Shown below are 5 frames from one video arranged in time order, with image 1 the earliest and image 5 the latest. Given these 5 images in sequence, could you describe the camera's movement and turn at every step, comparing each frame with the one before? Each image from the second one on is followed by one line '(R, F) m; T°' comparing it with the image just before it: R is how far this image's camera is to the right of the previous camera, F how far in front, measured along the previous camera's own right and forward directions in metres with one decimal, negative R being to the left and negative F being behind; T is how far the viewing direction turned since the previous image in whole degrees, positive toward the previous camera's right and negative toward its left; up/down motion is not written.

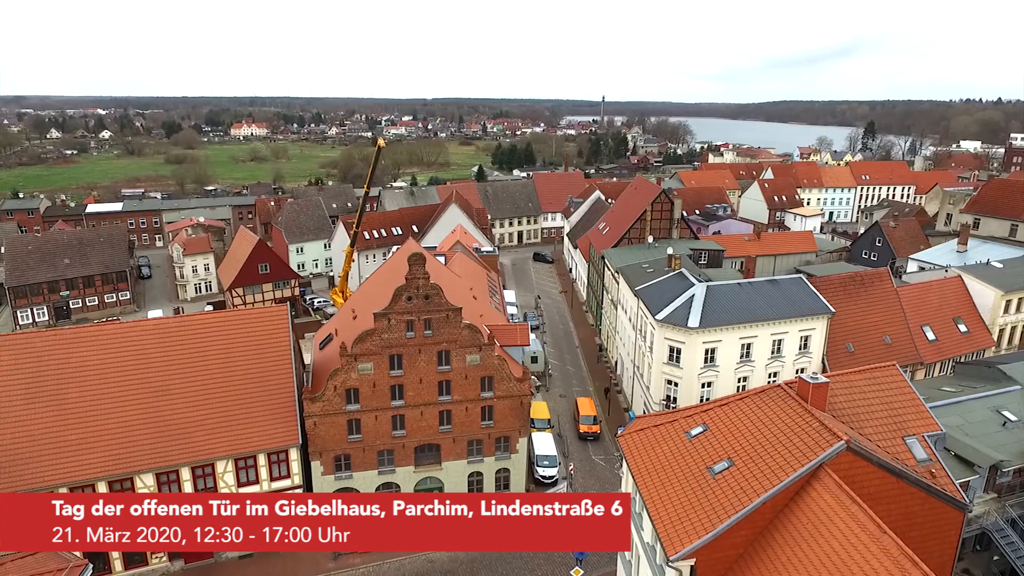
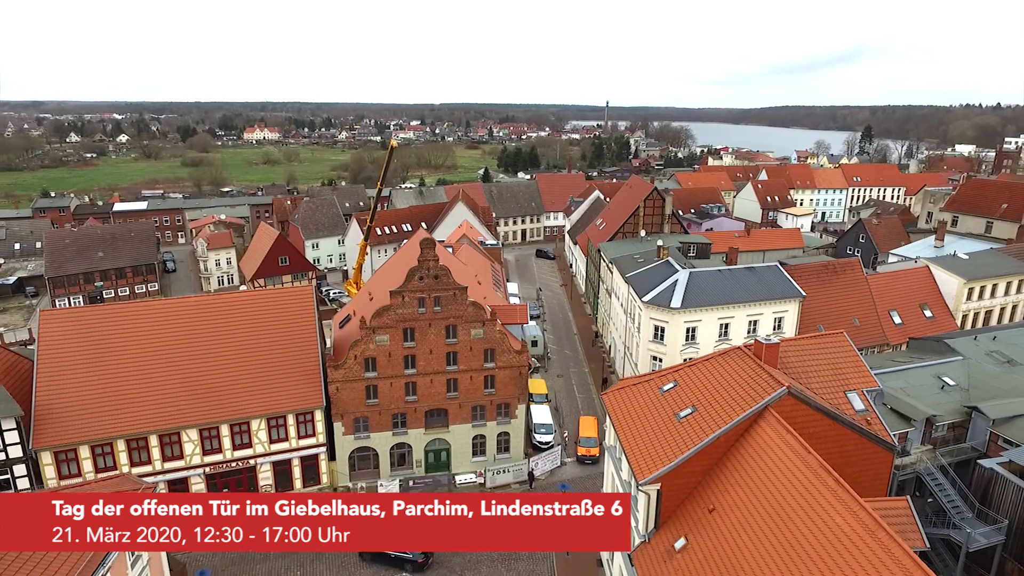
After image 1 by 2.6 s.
(+0.2, -3.4) m; 0°
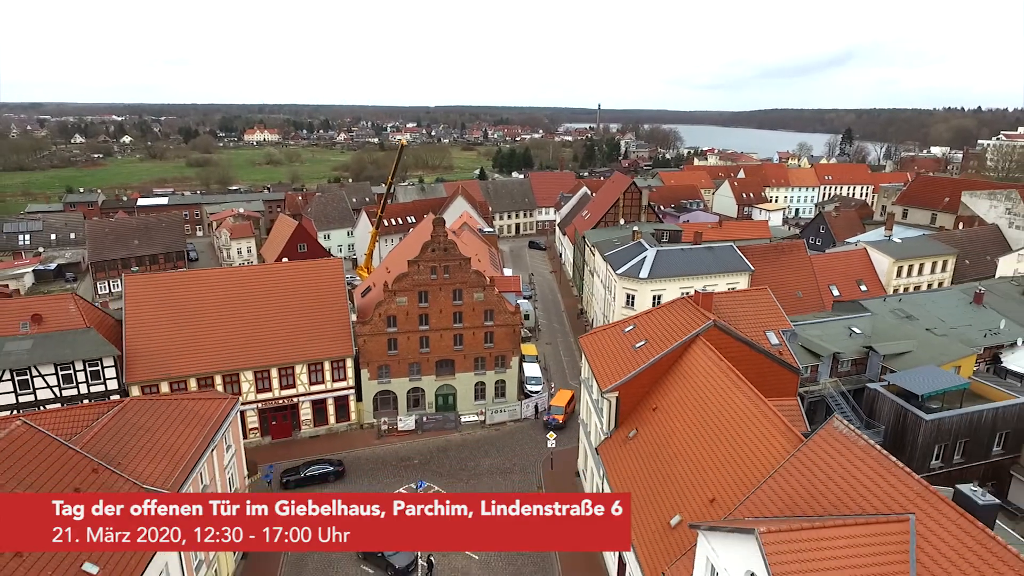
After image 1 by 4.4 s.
(0.0, -6.4) m; 0°
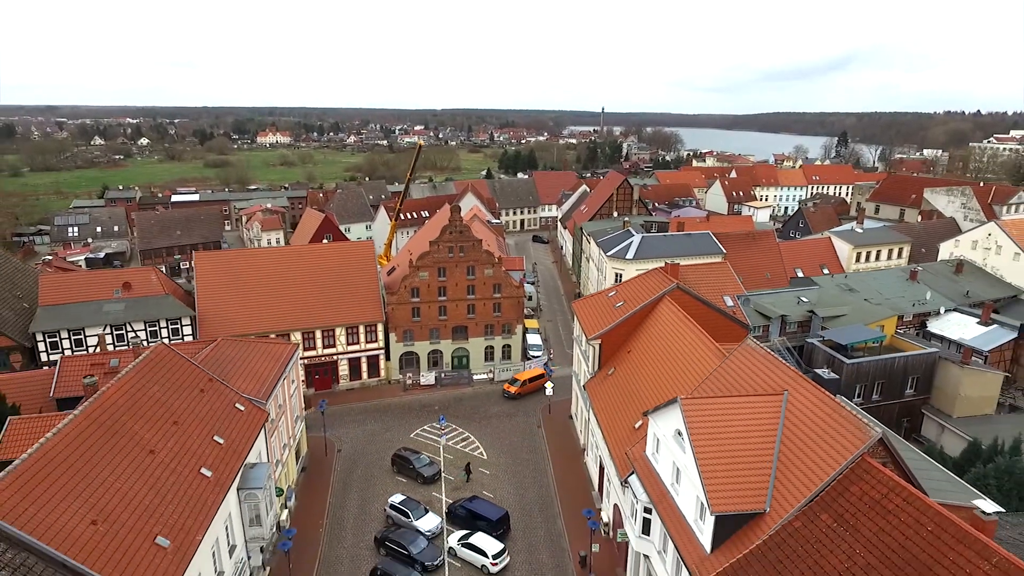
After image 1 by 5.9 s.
(0.0, -6.5) m; 0°
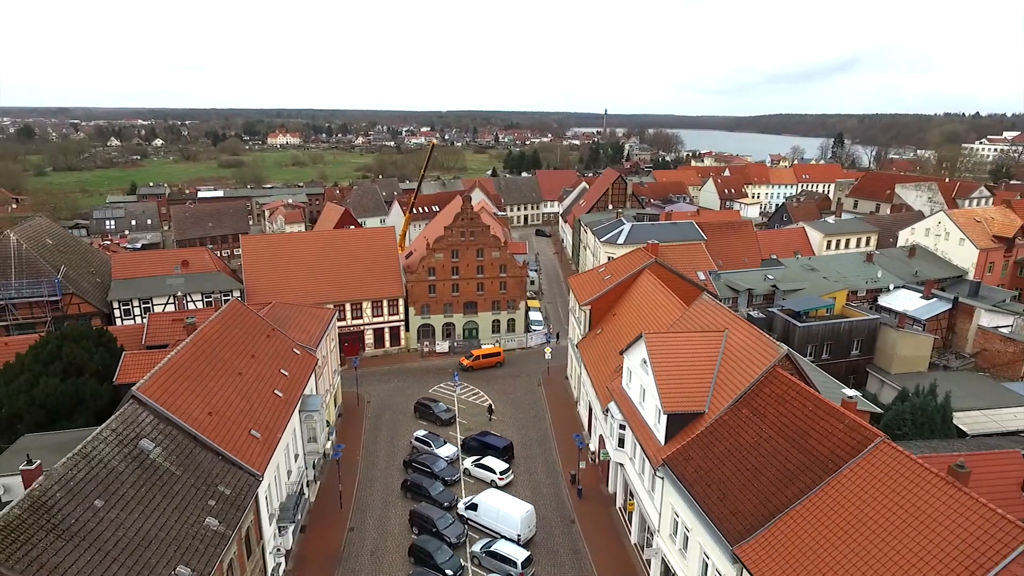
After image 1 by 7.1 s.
(0.0, -5.9) m; 0°
